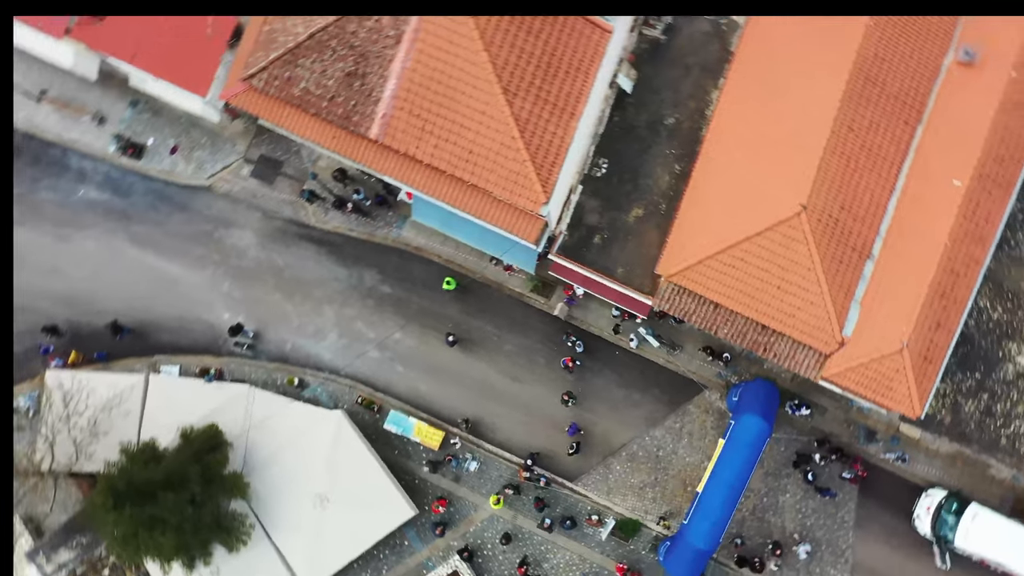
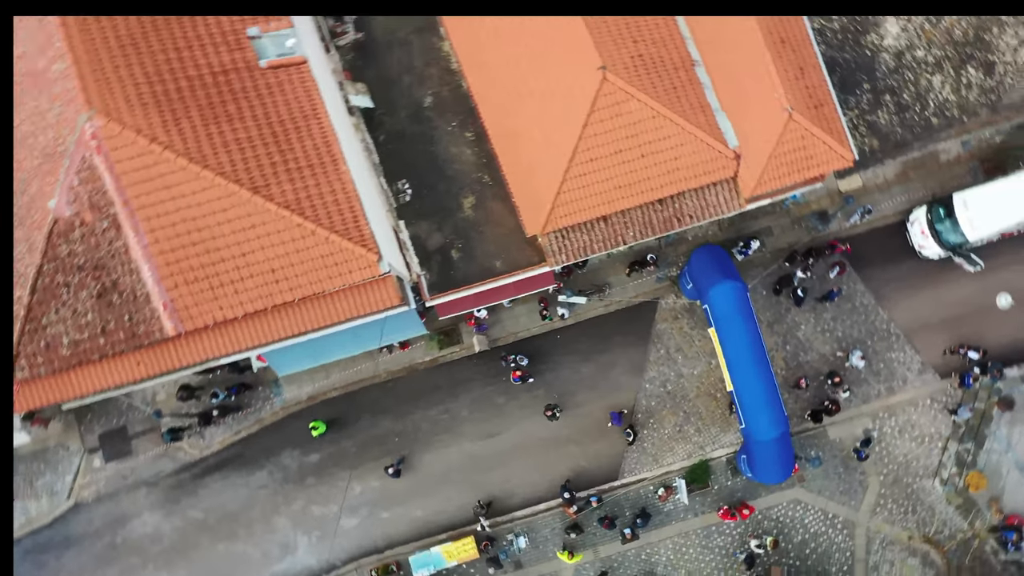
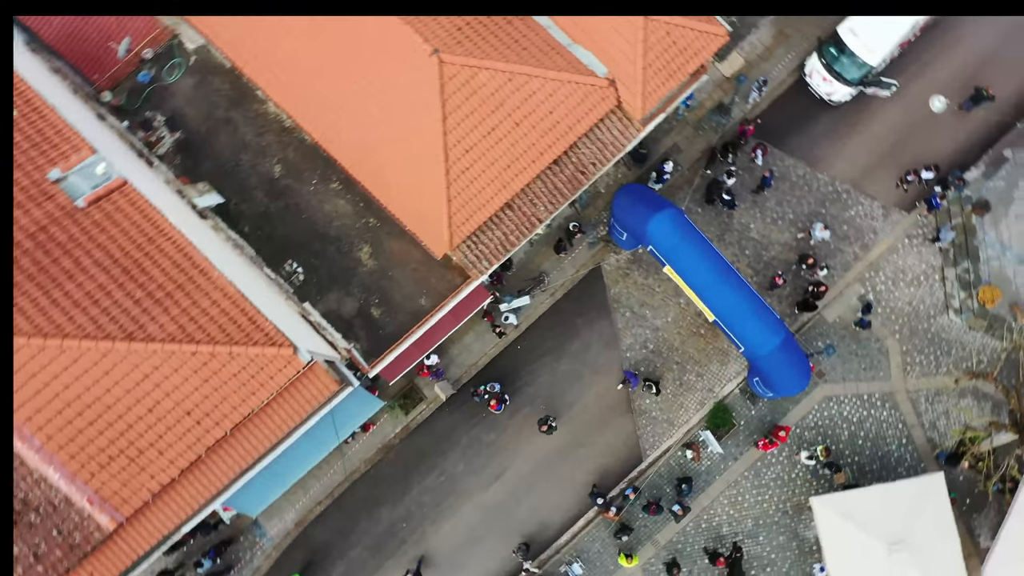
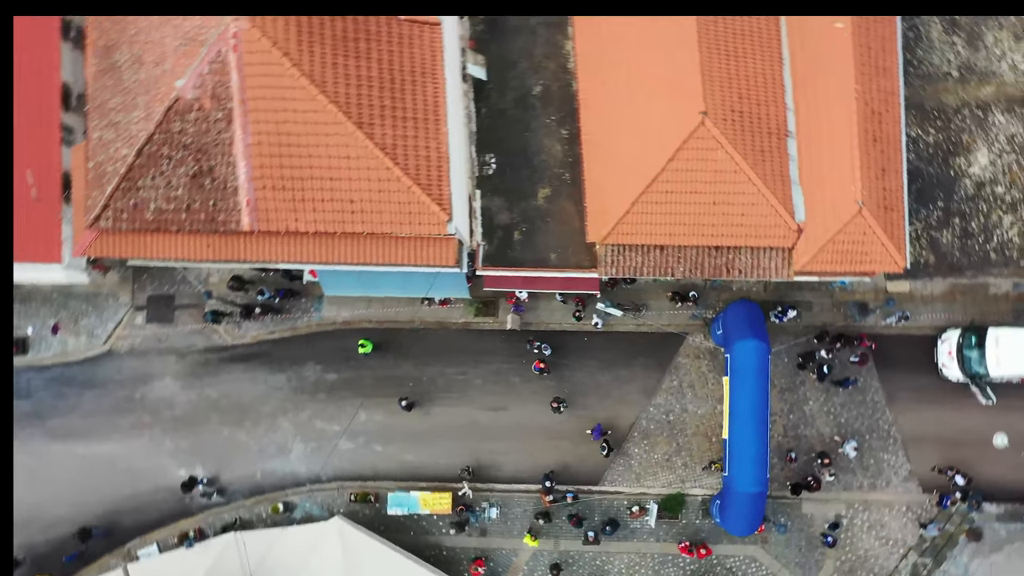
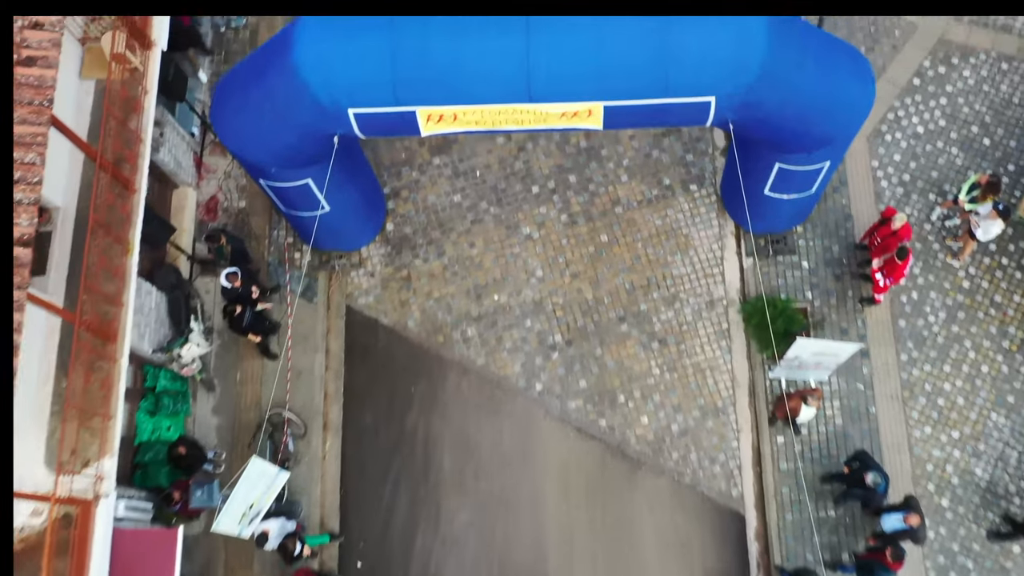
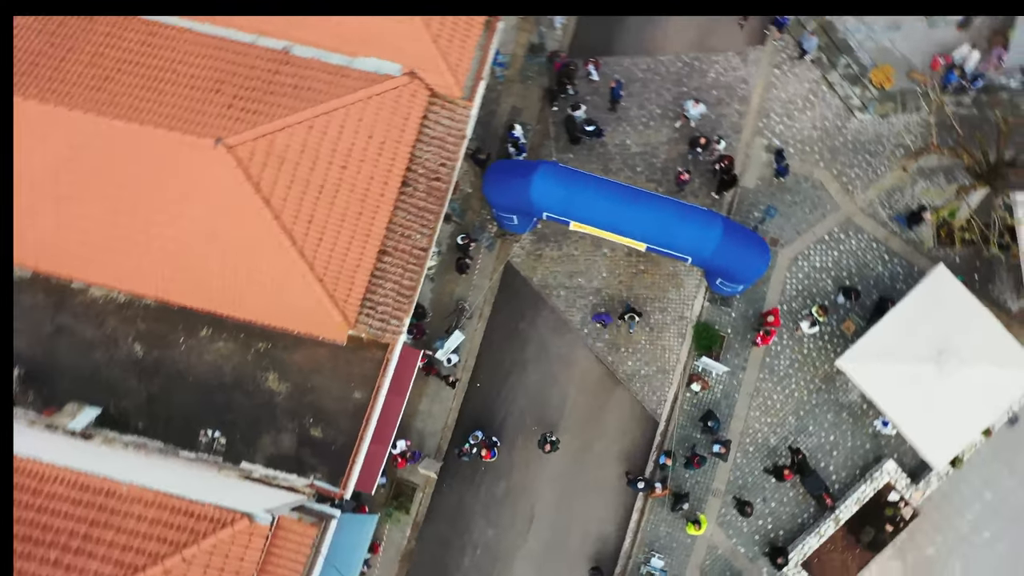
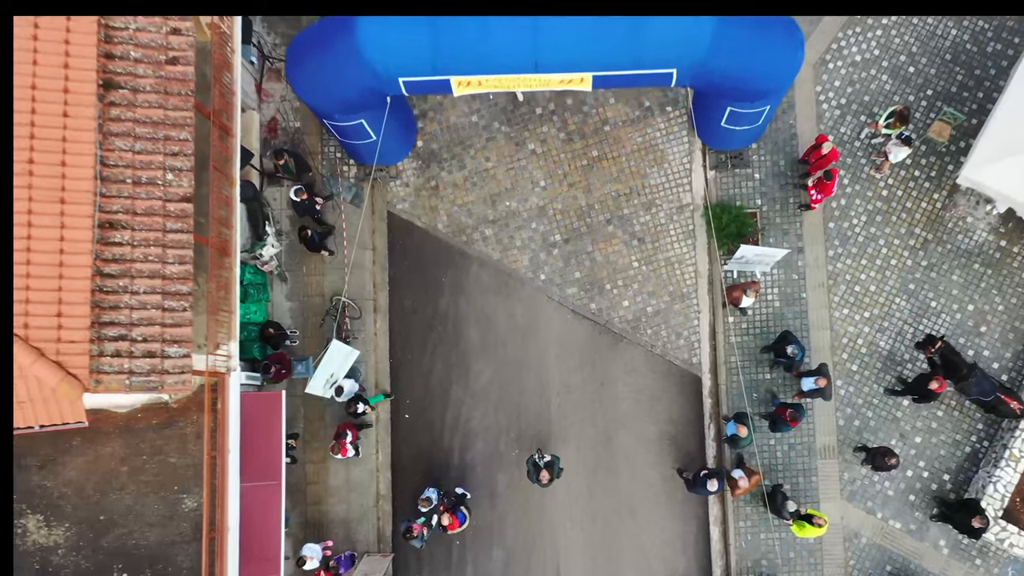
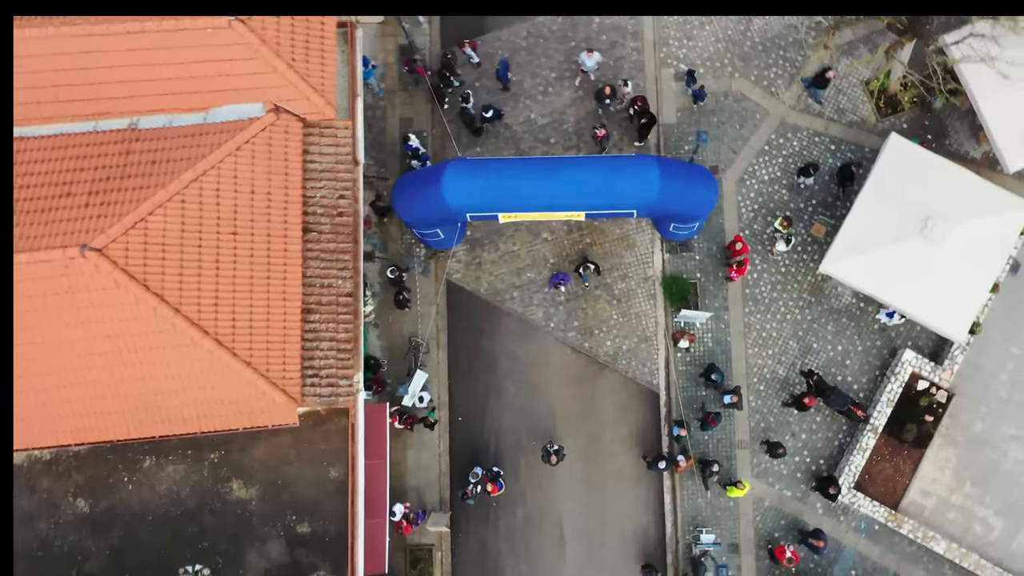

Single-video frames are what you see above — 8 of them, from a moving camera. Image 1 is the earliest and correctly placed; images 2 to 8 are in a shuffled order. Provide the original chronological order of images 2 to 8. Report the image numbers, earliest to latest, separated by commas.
4, 2, 3, 6, 8, 7, 5
